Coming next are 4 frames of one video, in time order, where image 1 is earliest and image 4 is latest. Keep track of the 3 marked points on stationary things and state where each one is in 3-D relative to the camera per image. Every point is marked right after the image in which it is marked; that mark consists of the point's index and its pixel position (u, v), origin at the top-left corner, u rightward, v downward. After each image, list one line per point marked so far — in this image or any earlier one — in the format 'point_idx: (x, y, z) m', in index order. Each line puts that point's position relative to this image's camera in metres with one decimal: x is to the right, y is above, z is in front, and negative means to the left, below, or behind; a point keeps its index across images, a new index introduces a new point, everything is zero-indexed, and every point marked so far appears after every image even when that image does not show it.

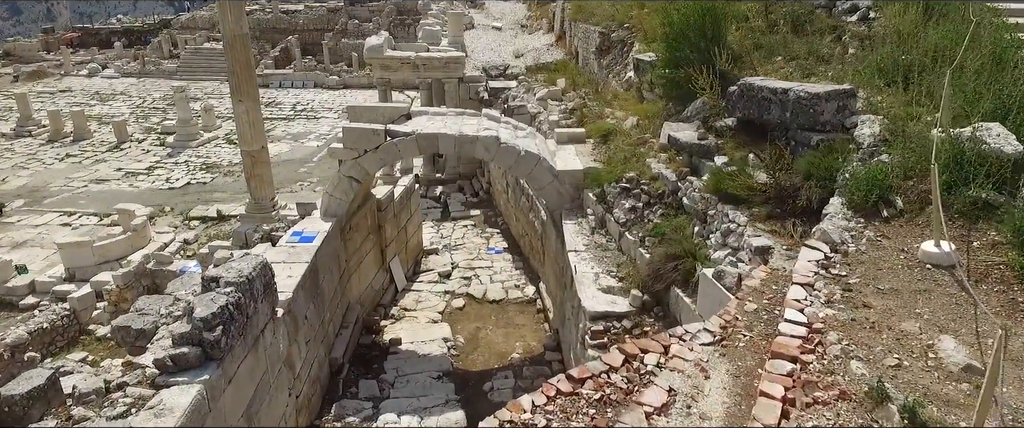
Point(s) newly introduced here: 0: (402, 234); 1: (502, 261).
0: (-1.5, -0.3, +8.2) m
1: (-0.2, -0.7, +8.9) m
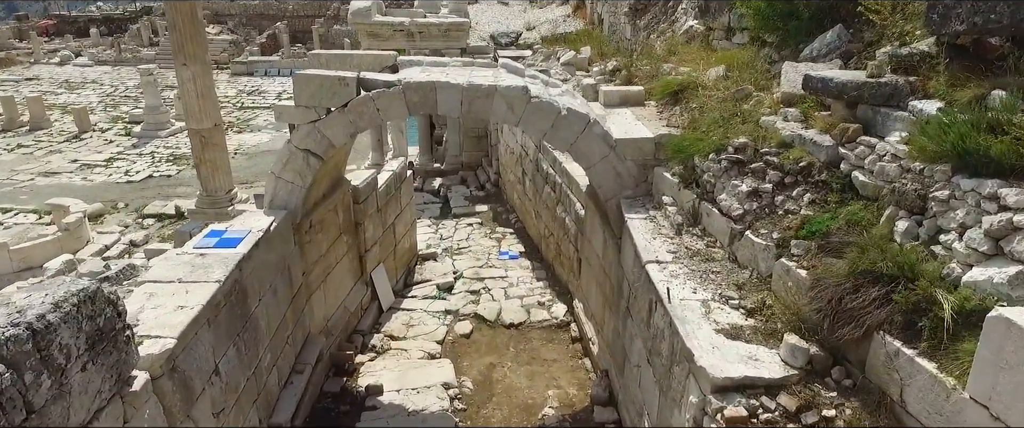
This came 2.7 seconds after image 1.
0: (-1.3, -0.2, +6.2) m
1: (0.0, -0.7, +6.9) m
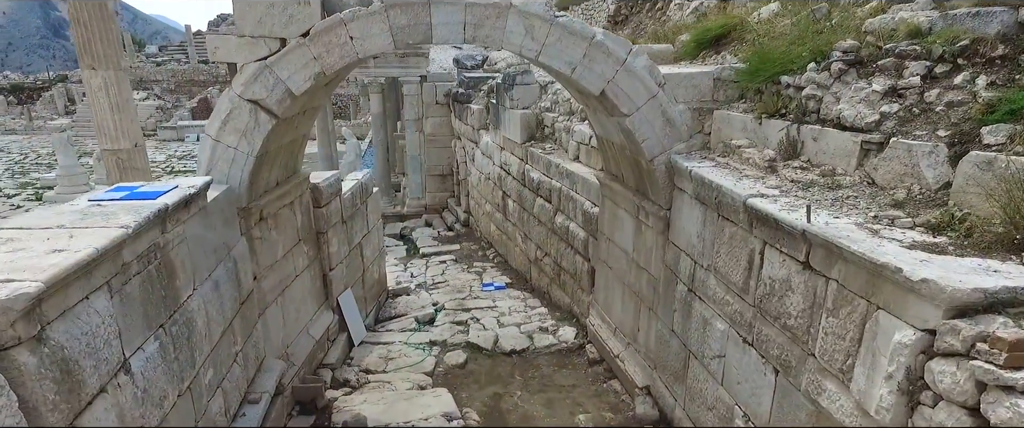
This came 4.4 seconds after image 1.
0: (-1.3, -0.3, +5.2) m
1: (0.0, -0.8, +5.9) m
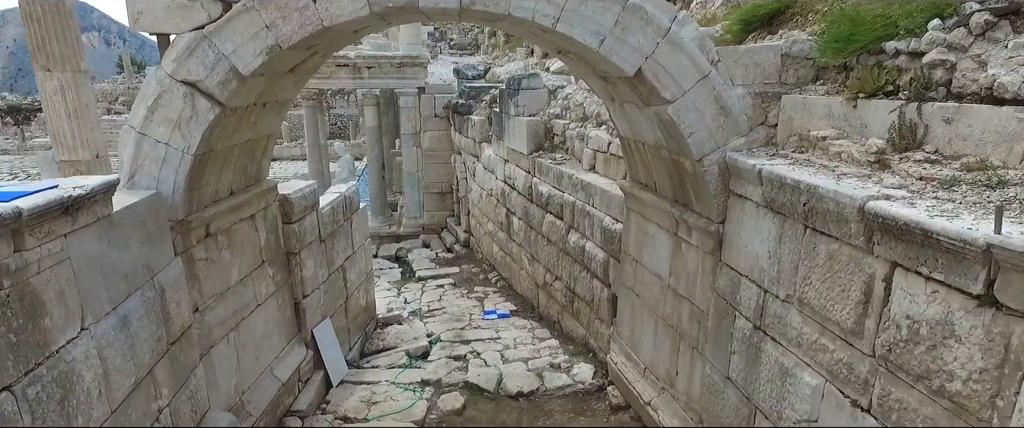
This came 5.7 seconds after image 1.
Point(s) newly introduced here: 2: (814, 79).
0: (-1.2, -0.4, +4.5) m
1: (0.0, -0.9, +5.2) m
2: (+1.2, +0.5, +2.5) m
